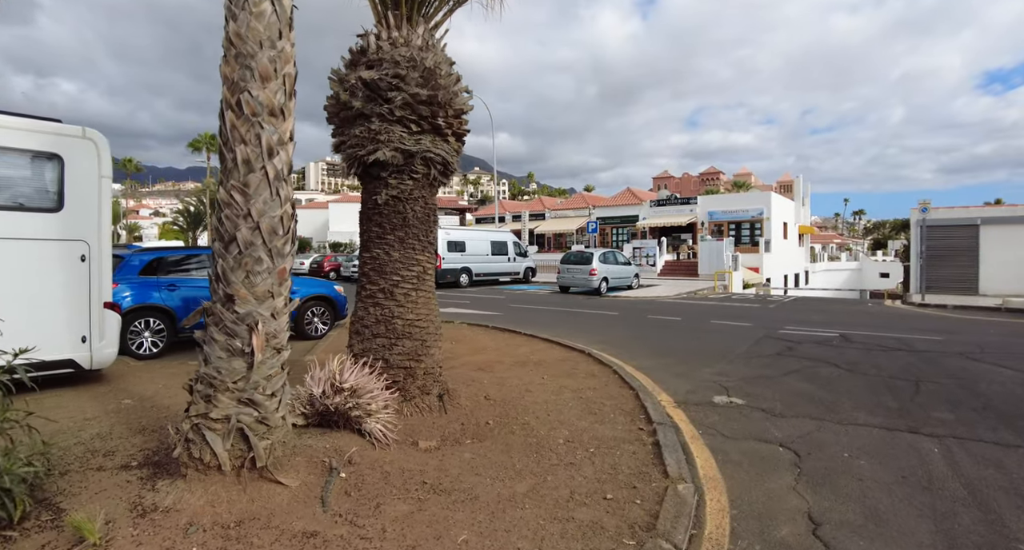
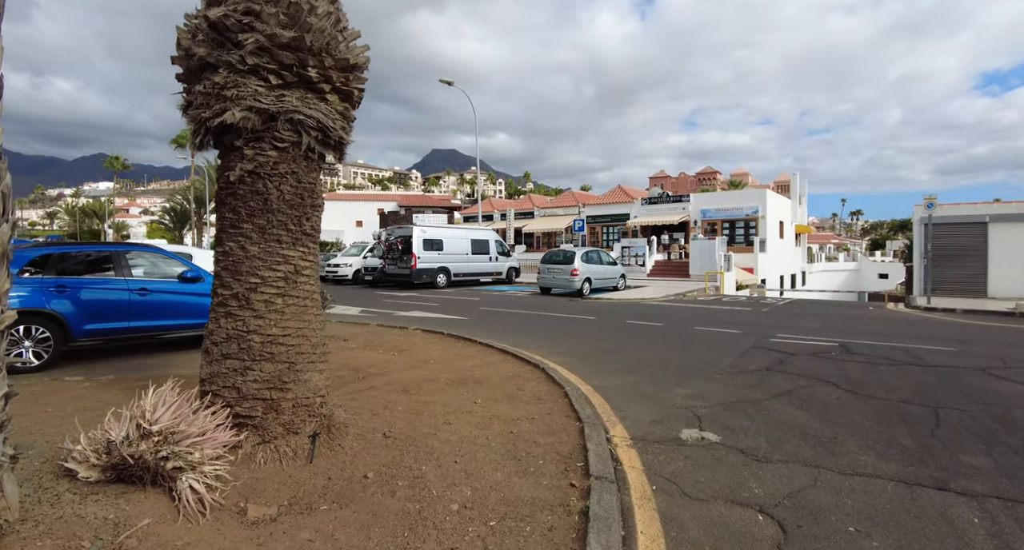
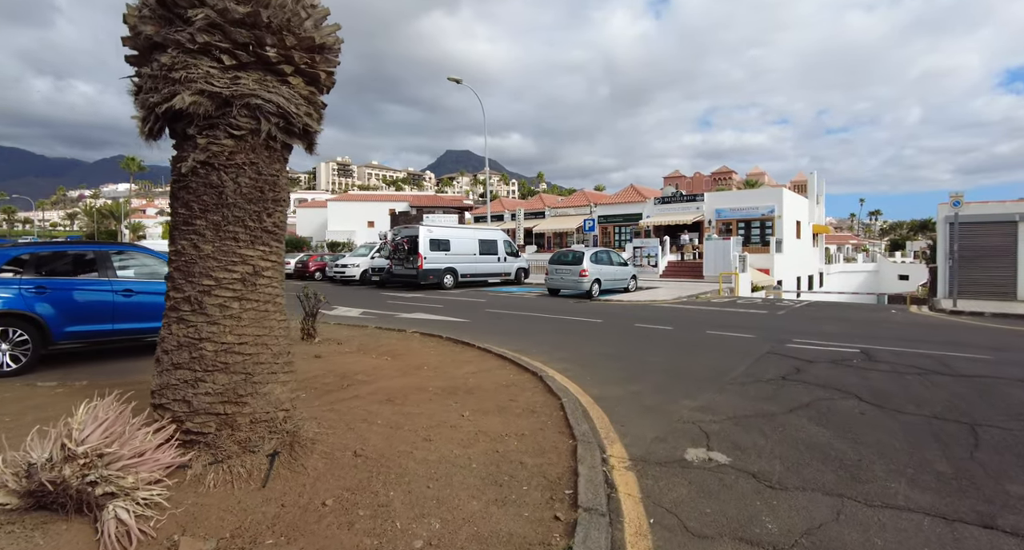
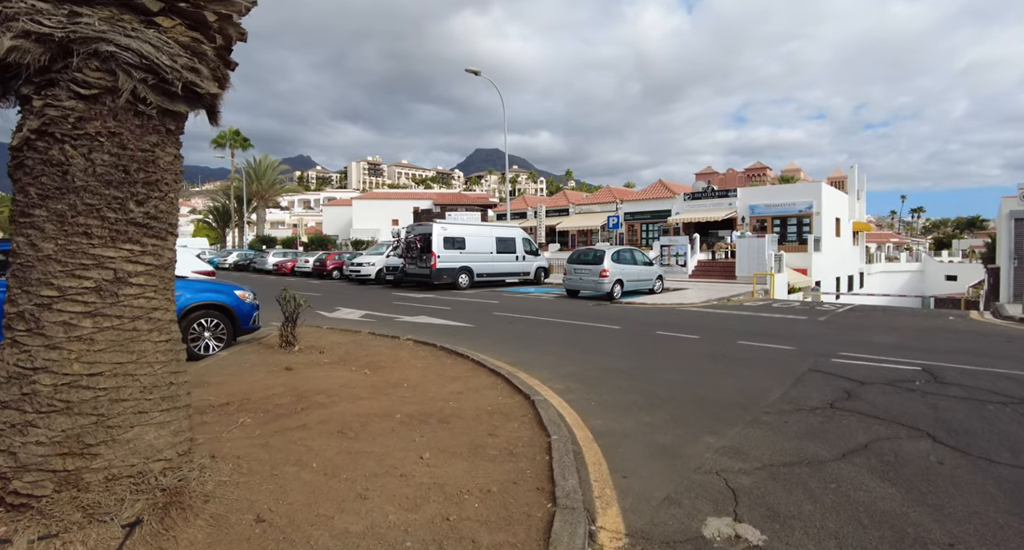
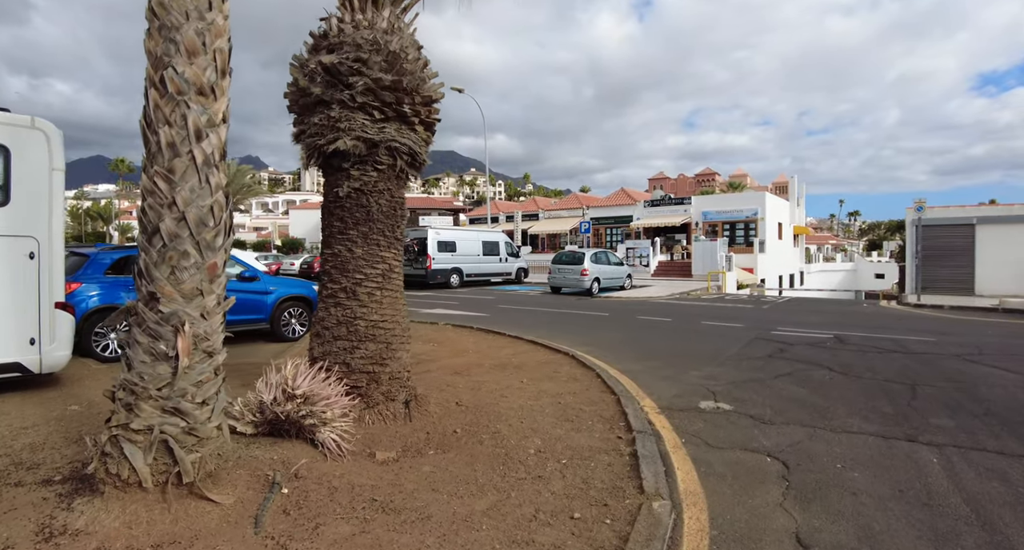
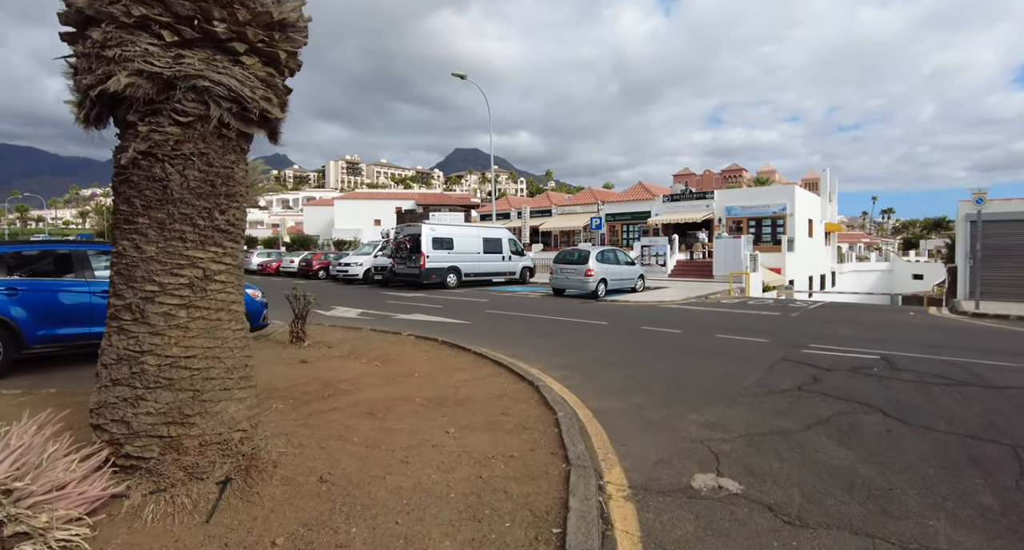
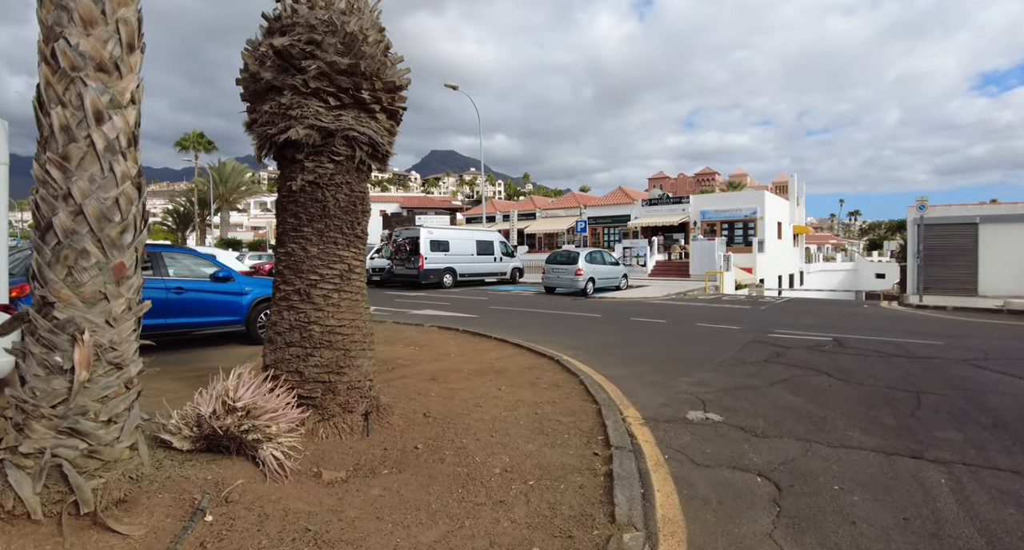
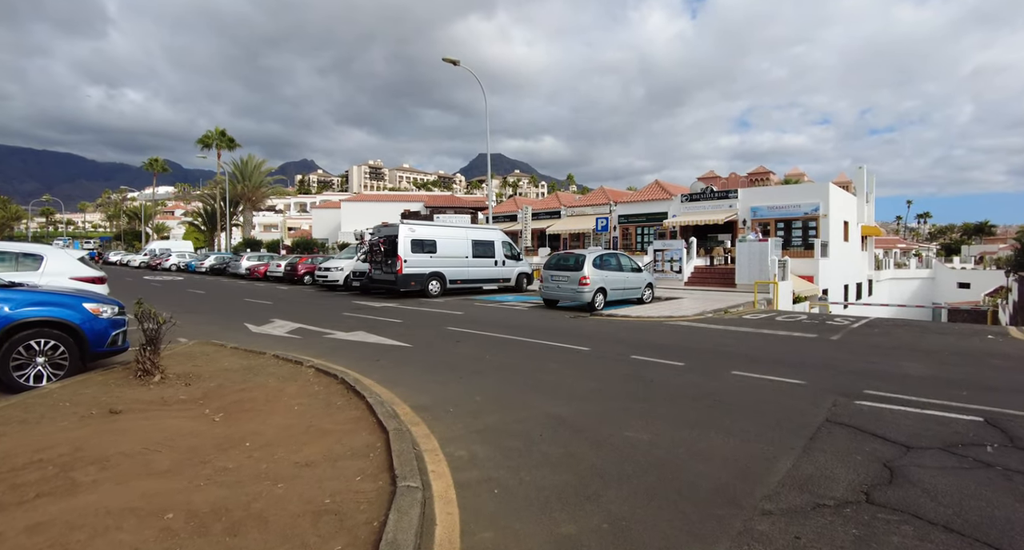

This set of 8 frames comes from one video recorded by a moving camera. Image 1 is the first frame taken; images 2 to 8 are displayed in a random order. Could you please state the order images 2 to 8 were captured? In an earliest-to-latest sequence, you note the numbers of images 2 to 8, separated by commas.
5, 7, 2, 3, 6, 4, 8
